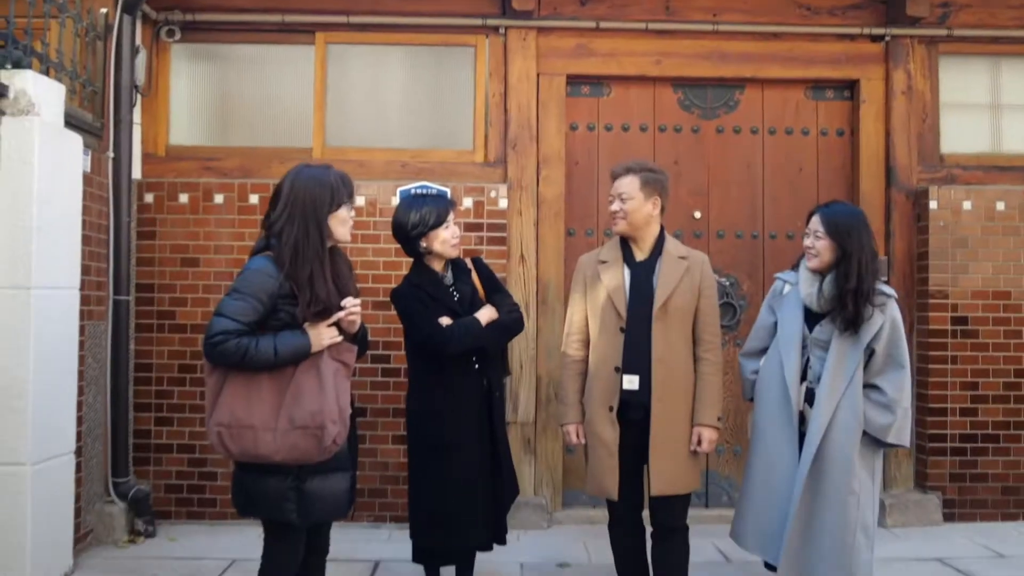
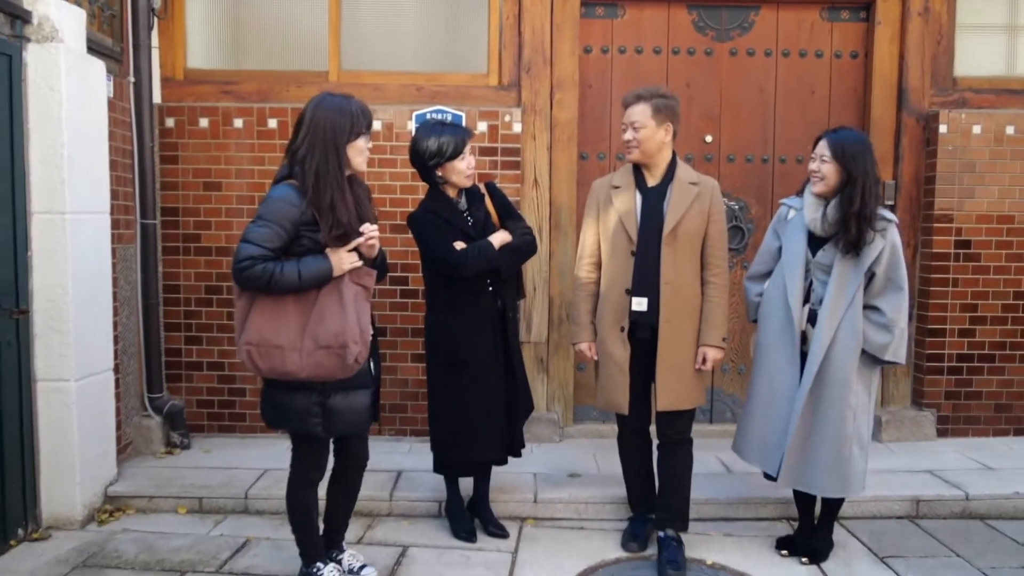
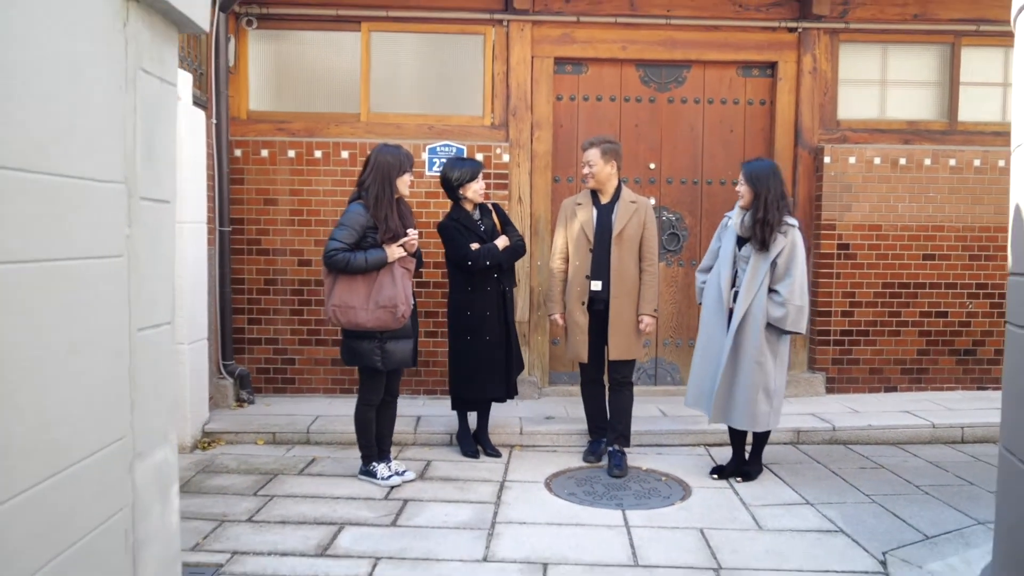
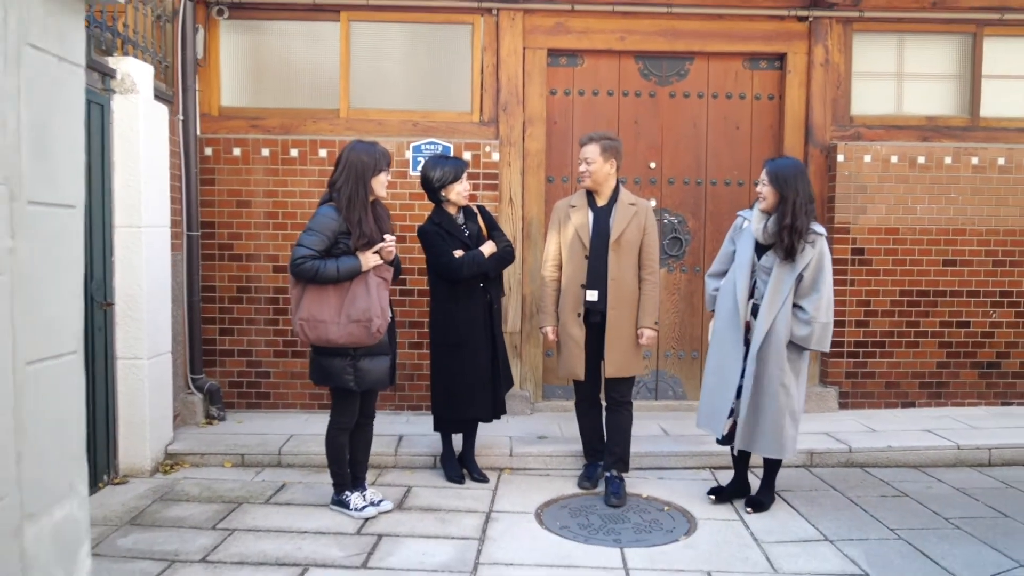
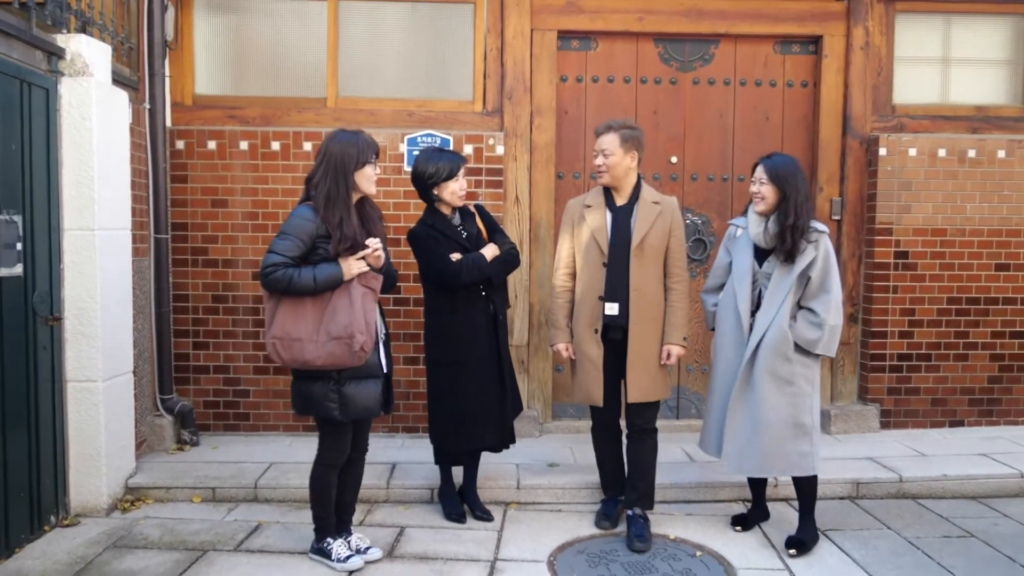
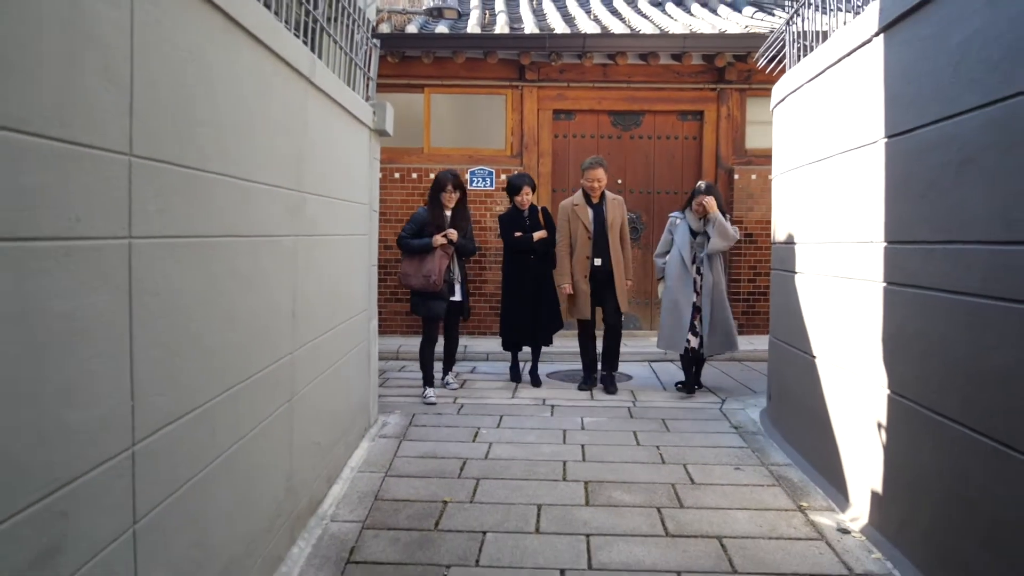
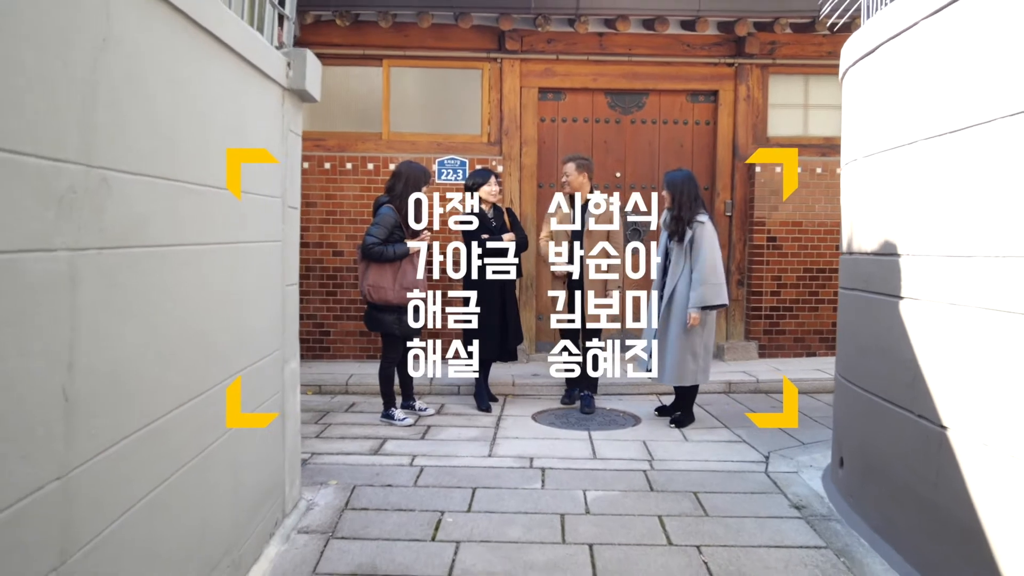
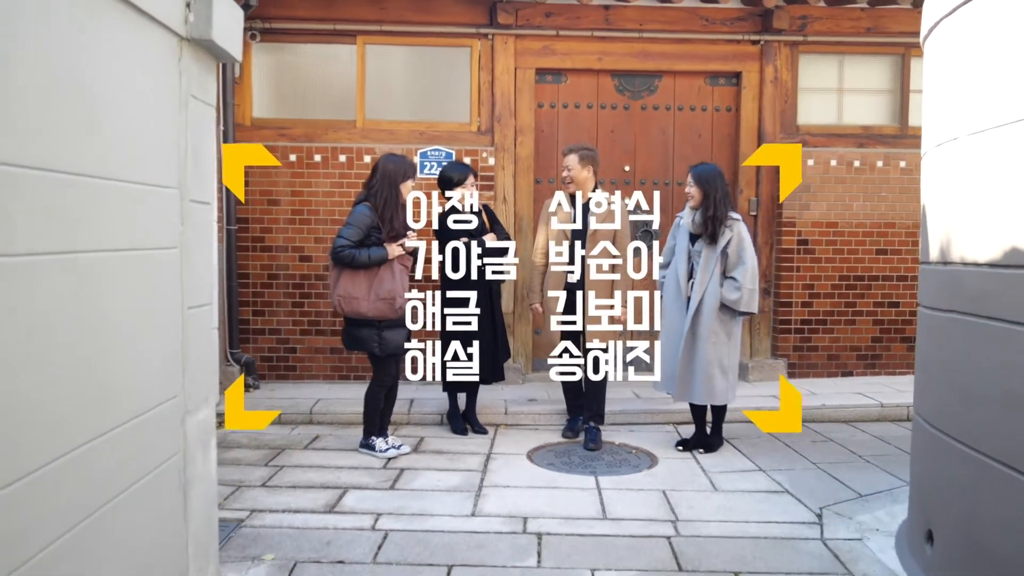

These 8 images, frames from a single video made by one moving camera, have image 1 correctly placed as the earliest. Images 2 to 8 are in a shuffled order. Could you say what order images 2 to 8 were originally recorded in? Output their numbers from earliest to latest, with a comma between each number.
2, 5, 4, 3, 8, 7, 6
